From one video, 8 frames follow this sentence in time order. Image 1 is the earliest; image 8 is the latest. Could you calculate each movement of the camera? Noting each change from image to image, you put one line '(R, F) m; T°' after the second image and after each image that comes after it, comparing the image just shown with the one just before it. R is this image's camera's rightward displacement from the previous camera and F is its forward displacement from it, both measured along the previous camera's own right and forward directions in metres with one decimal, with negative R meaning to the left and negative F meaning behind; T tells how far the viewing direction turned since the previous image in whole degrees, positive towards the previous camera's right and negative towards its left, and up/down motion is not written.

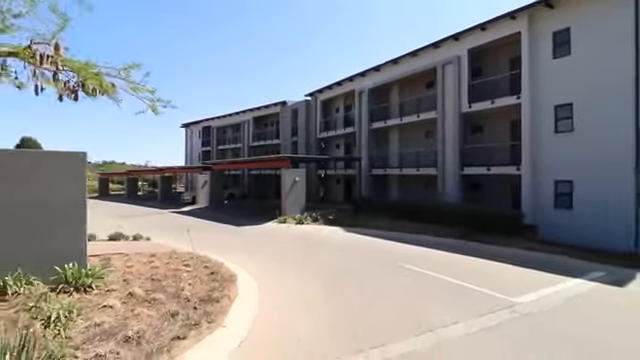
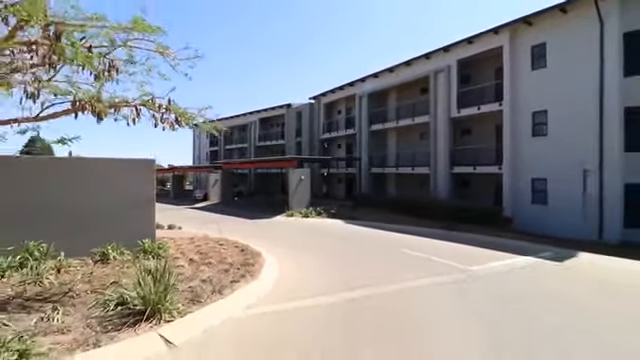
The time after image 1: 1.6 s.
(-0.1, -2.5) m; 0°
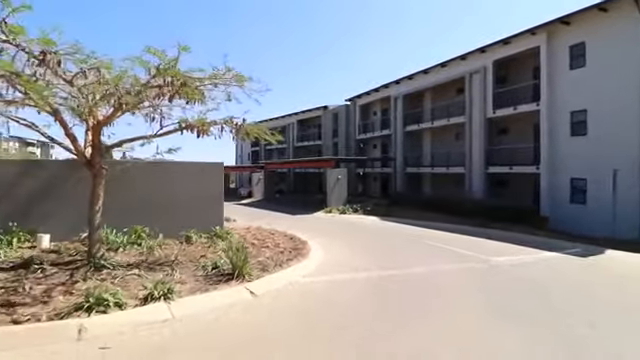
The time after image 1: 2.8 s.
(-0.1, -1.8) m; -7°
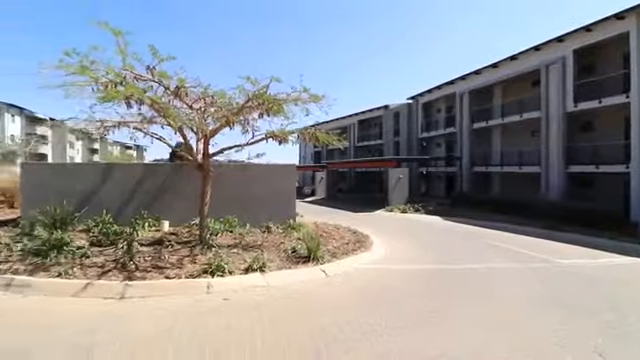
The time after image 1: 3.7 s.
(0.0, -1.4) m; -11°
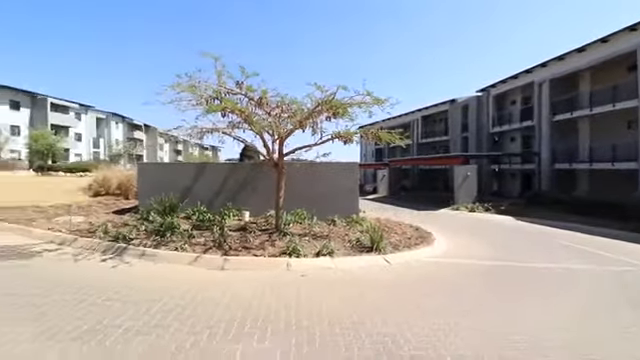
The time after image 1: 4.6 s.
(0.0, -1.0) m; -11°
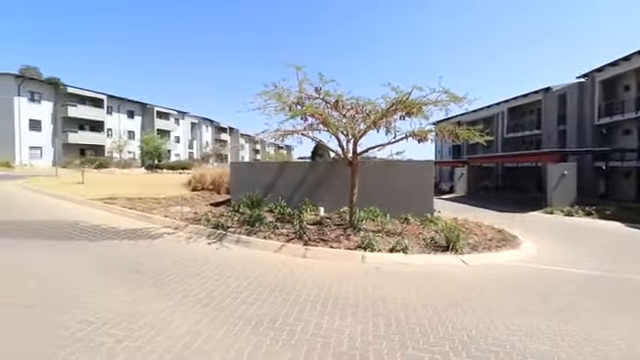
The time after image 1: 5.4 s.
(-0.1, -0.6) m; -13°
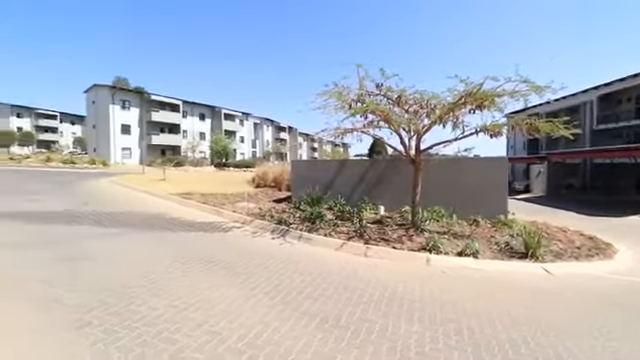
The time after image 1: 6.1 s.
(-0.1, 0.0) m; -11°
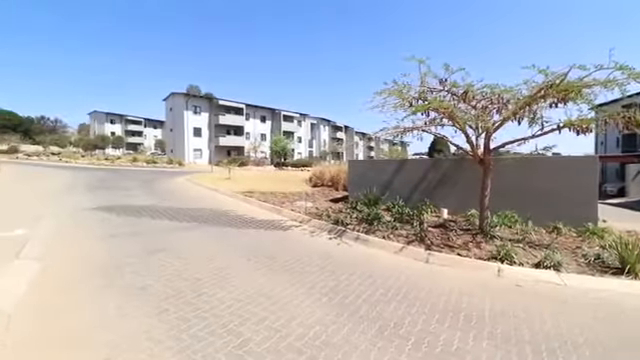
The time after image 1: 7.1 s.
(-0.1, +0.1) m; -10°
